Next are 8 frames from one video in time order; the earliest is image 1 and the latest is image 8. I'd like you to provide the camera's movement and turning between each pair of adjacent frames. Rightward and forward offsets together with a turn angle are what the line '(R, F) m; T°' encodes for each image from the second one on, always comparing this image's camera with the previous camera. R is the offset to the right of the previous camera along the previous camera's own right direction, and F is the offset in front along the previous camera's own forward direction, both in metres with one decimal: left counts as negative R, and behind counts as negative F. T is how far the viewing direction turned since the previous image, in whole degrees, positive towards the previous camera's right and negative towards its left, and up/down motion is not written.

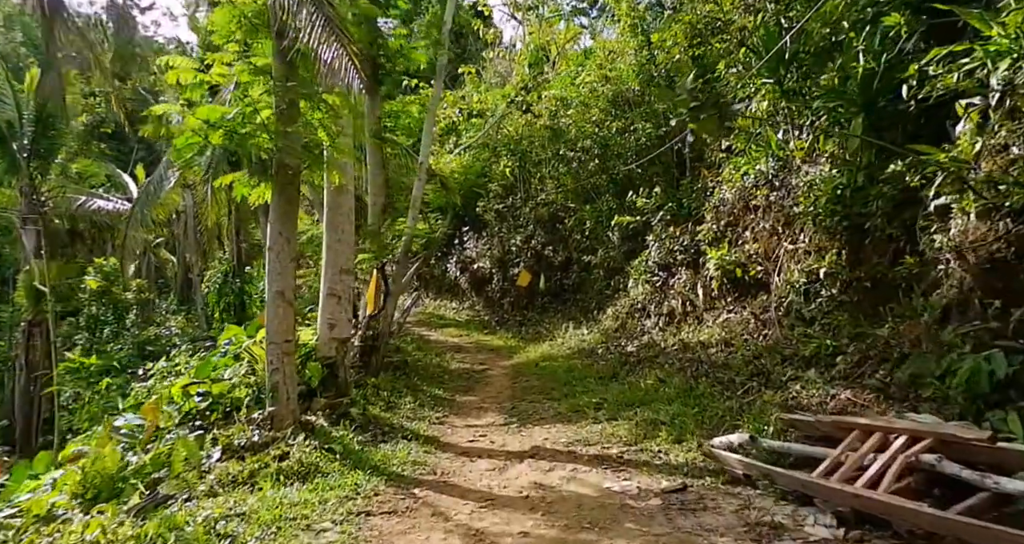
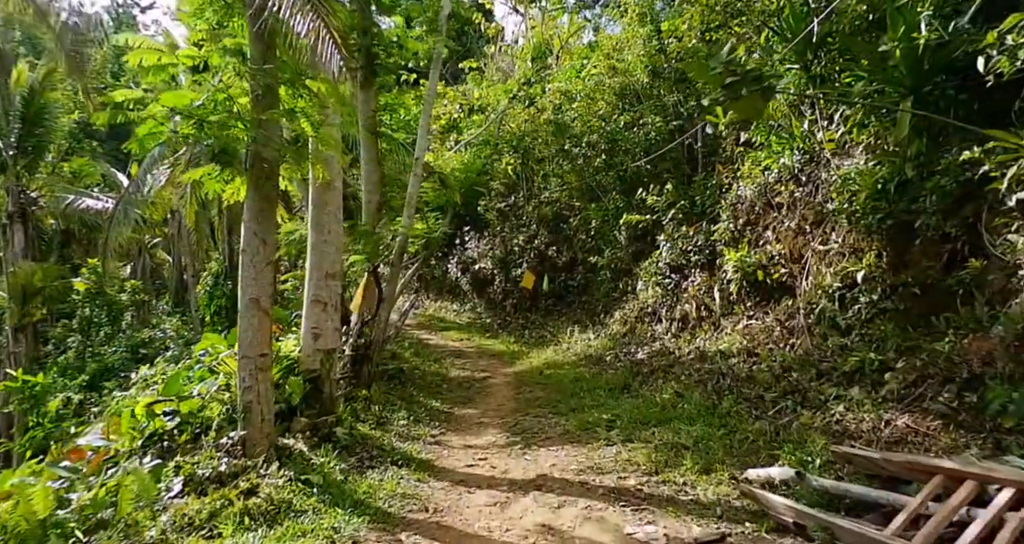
(0.0, +0.6) m; 0°
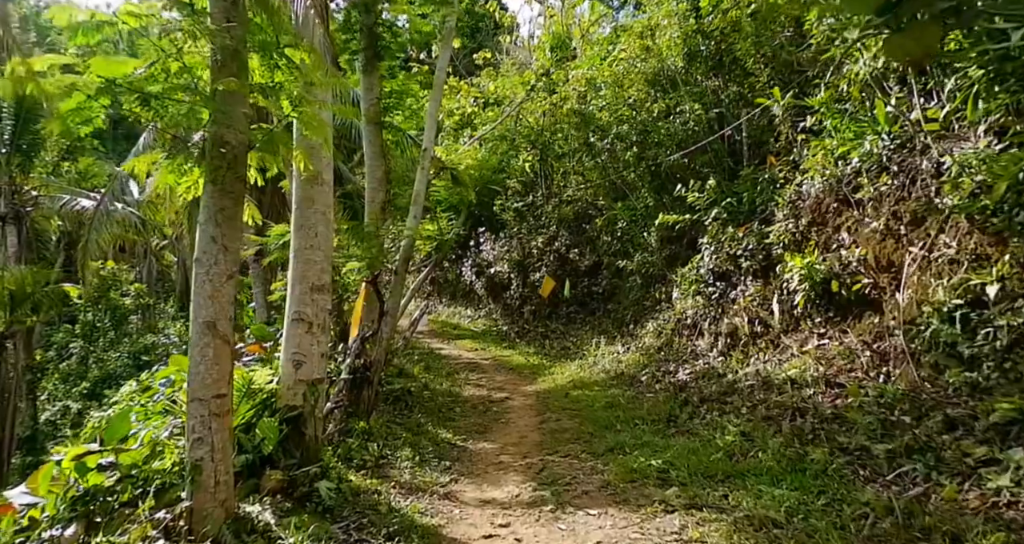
(-0.1, +1.2) m; -1°
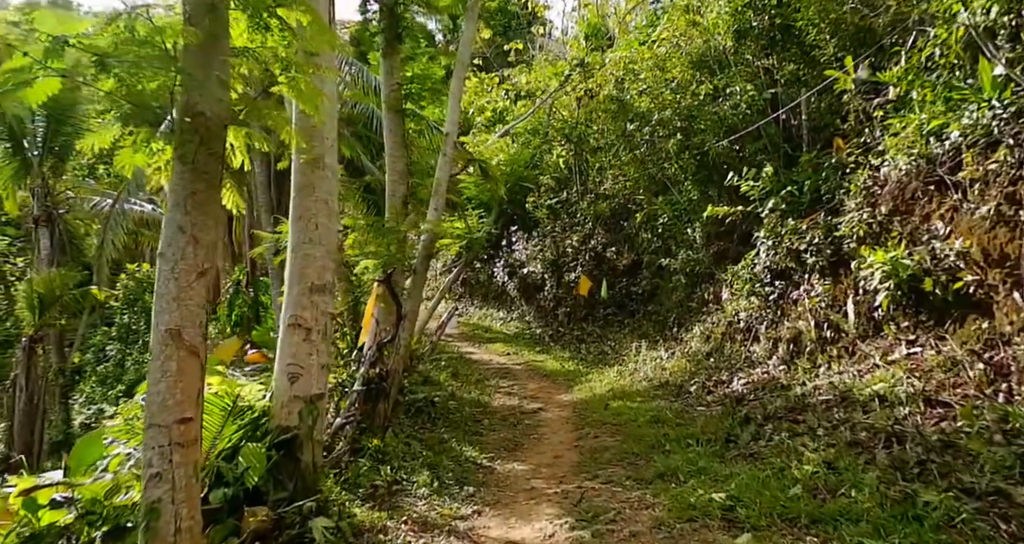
(0.0, +0.8) m; -3°
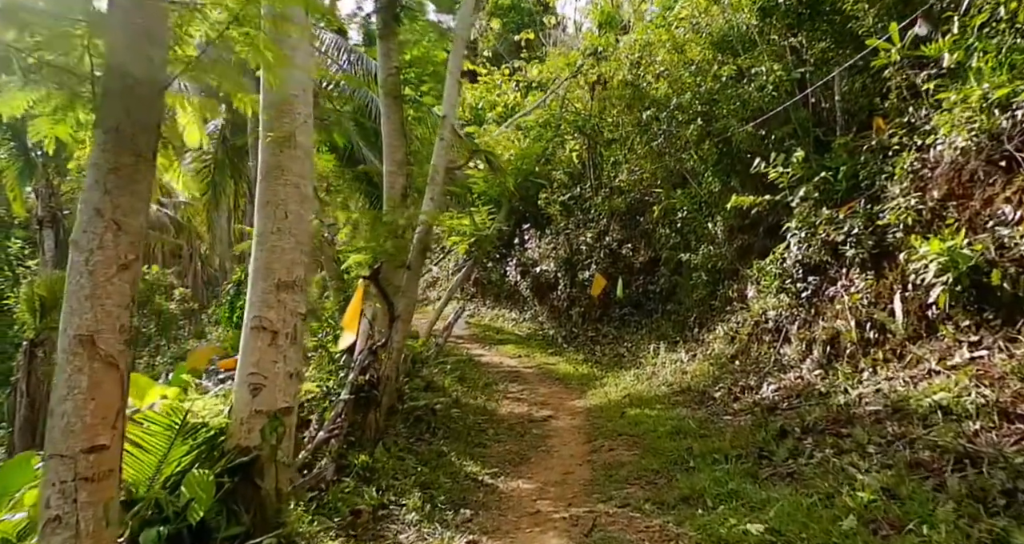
(+0.1, +0.6) m; -1°
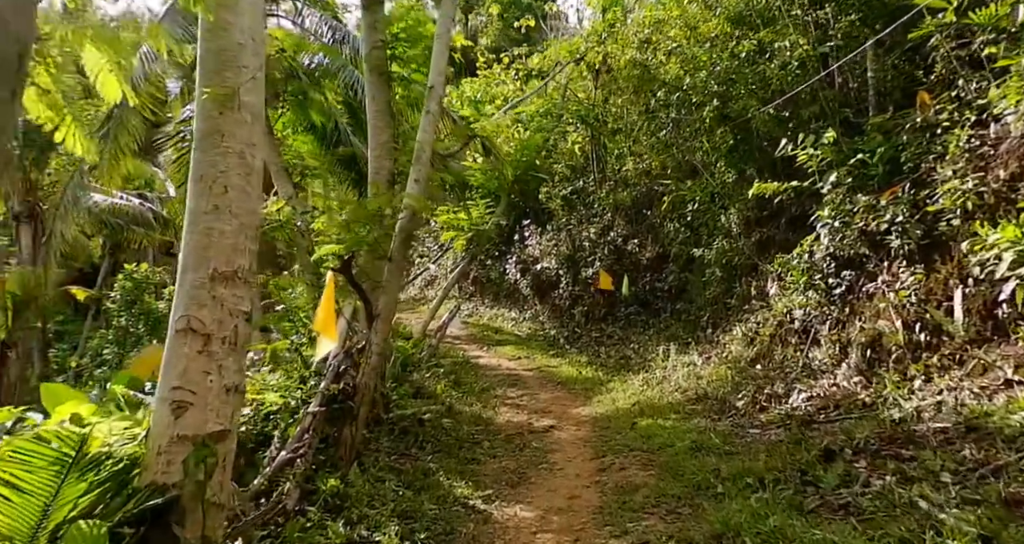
(0.0, +0.8) m; 0°
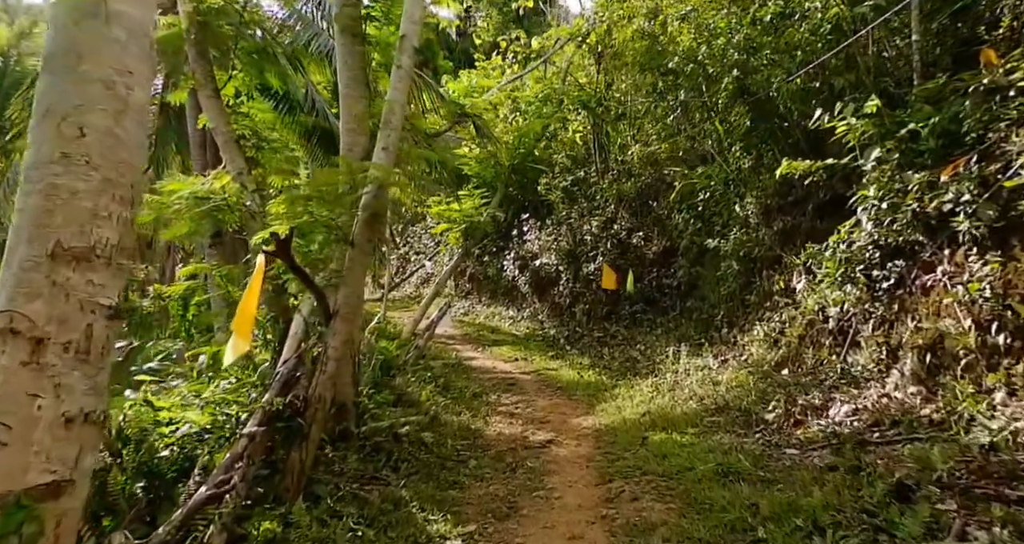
(+0.1, +0.9) m; 0°
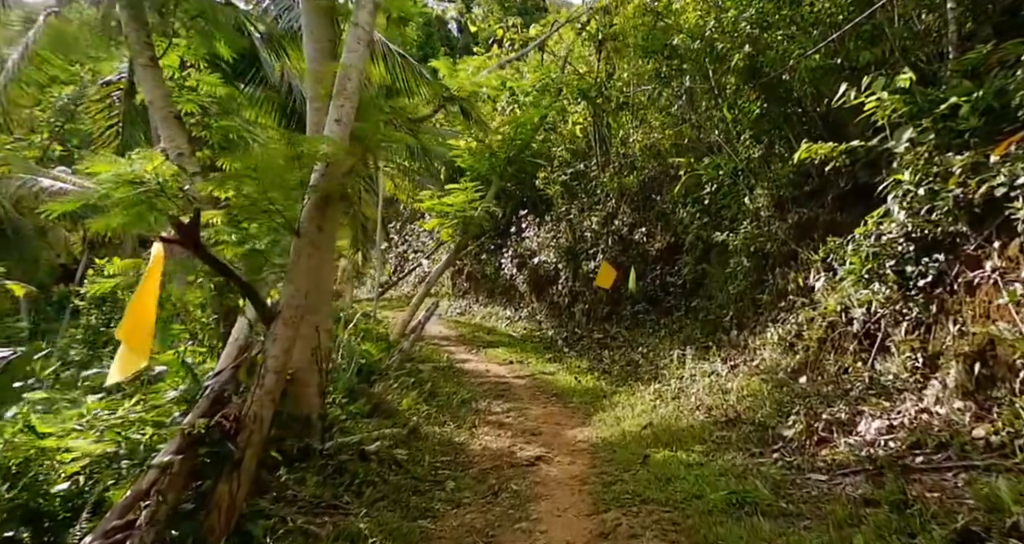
(+0.1, +0.7) m; 0°
